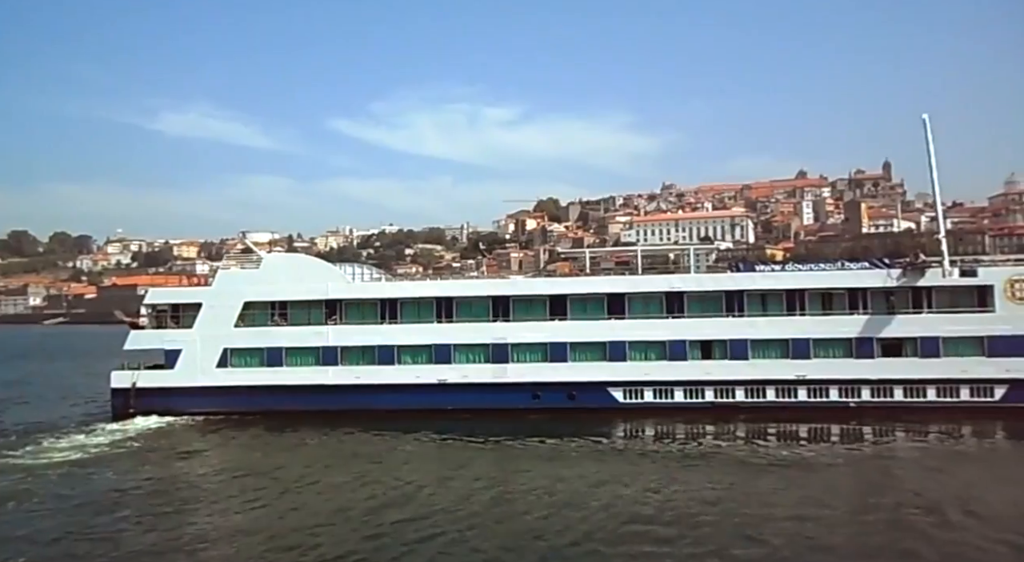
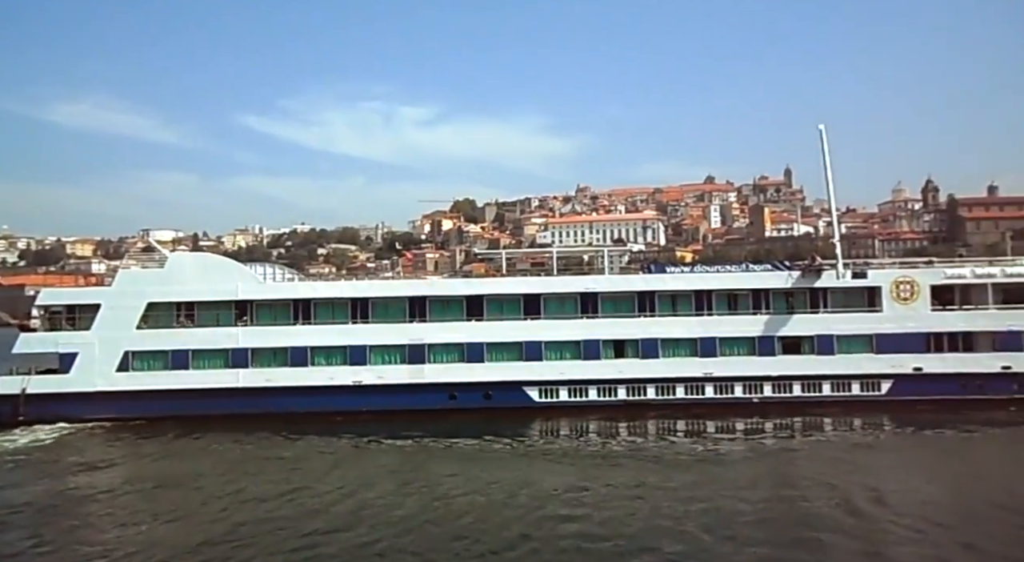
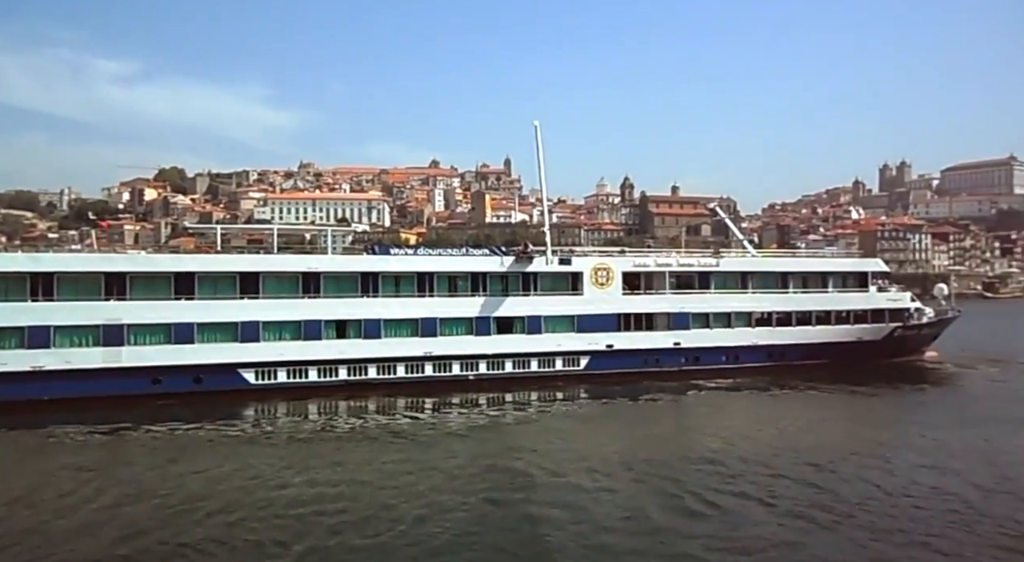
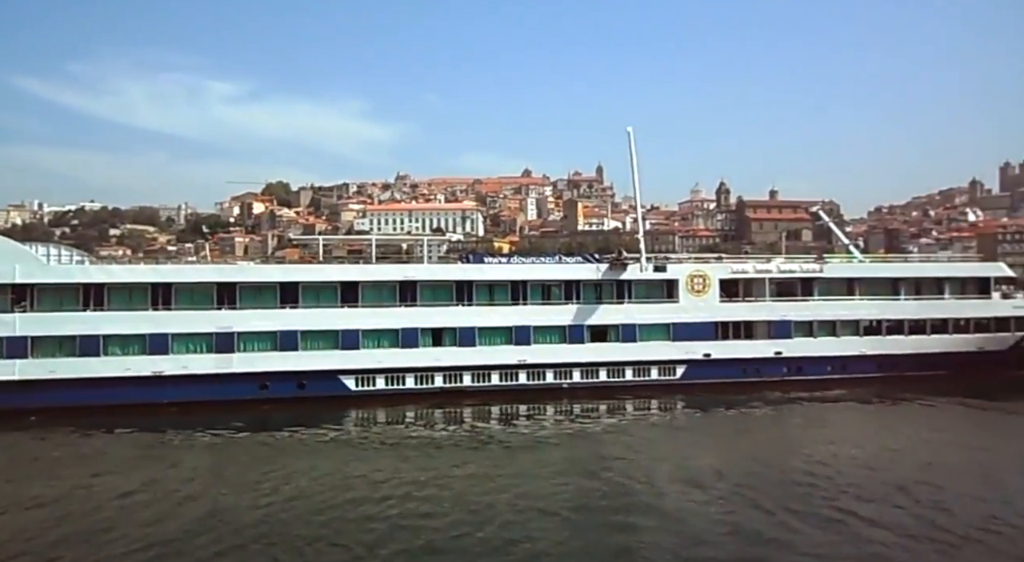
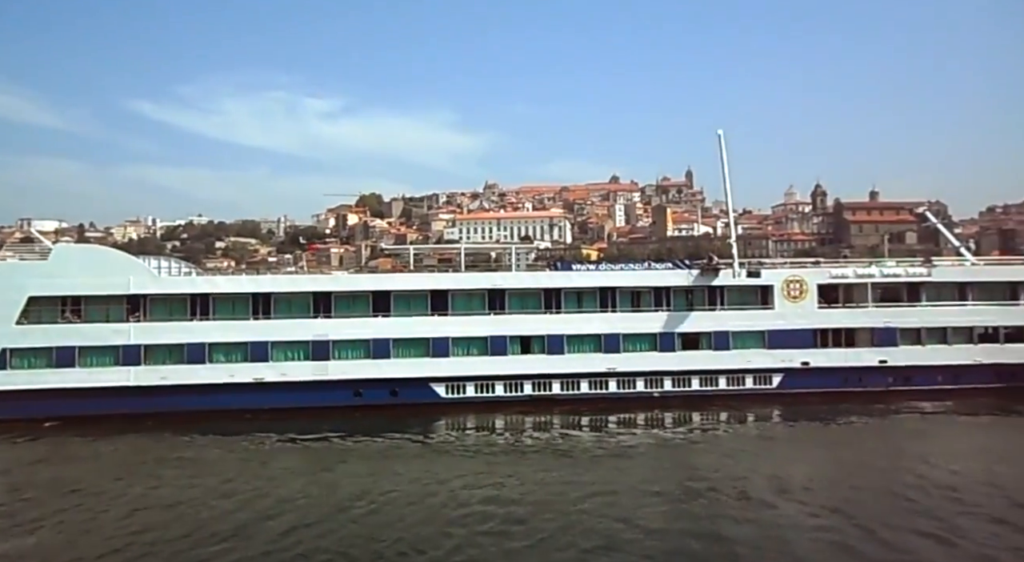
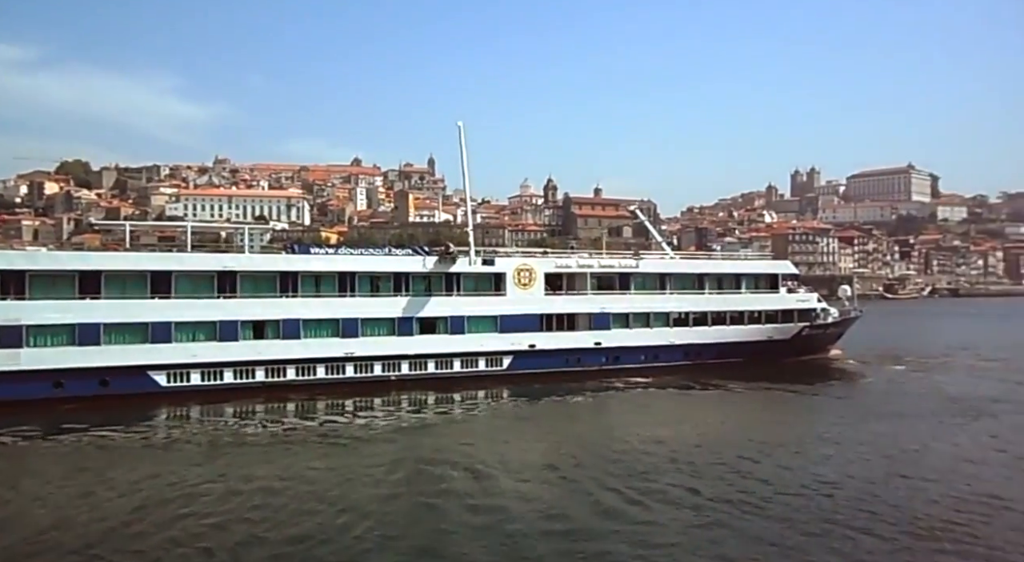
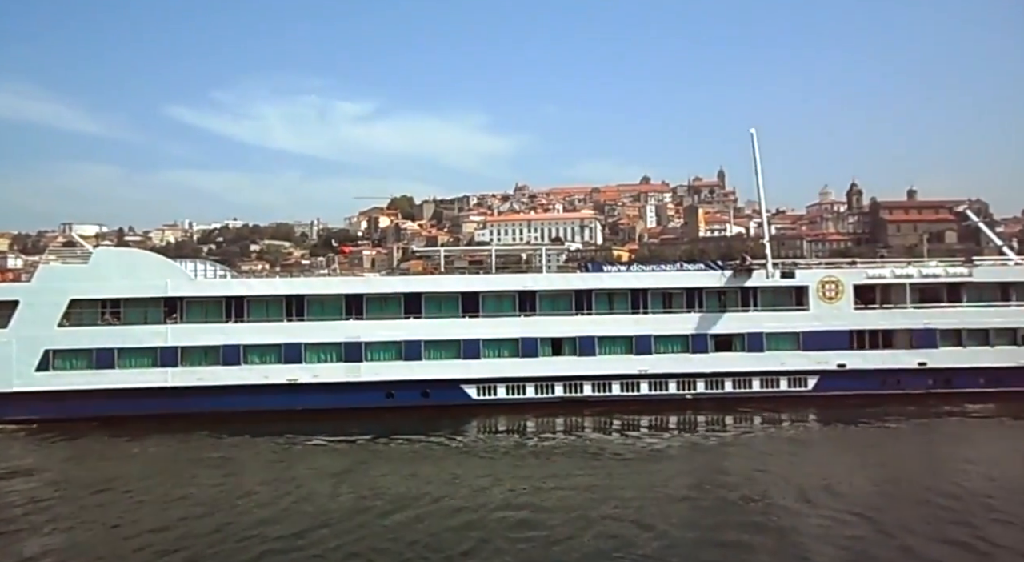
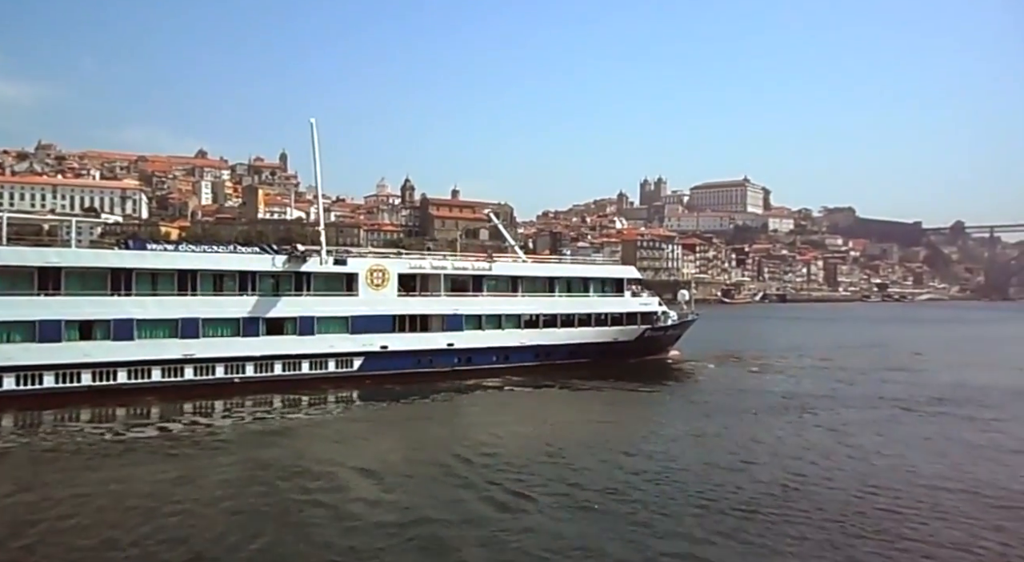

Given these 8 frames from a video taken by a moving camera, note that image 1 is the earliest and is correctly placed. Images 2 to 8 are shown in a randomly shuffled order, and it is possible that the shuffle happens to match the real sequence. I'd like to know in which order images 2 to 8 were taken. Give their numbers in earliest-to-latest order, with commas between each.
2, 7, 5, 4, 3, 6, 8
